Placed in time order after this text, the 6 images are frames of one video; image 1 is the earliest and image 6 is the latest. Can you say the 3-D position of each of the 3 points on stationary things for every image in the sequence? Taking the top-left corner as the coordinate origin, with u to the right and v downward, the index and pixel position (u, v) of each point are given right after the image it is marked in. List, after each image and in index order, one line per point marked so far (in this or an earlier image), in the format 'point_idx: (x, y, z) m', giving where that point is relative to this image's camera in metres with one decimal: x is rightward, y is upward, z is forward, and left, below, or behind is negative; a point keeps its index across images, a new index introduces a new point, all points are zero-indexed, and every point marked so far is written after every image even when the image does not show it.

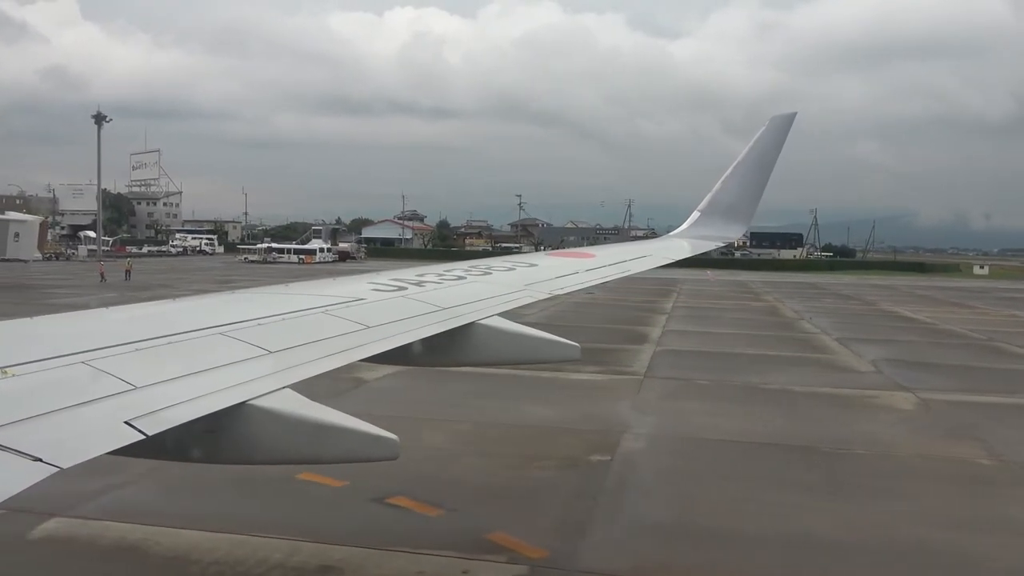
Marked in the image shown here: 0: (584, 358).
0: (+1.5, -1.5, +15.0) m
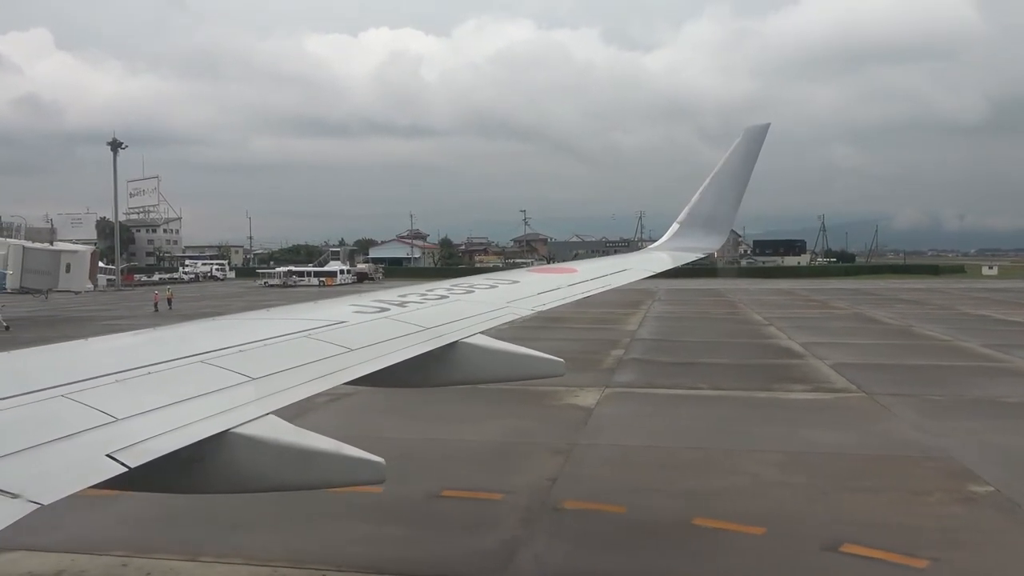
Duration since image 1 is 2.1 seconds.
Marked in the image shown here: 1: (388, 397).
0: (+5.2, -1.8, +14.4) m
1: (-2.3, -1.9, +13.0) m
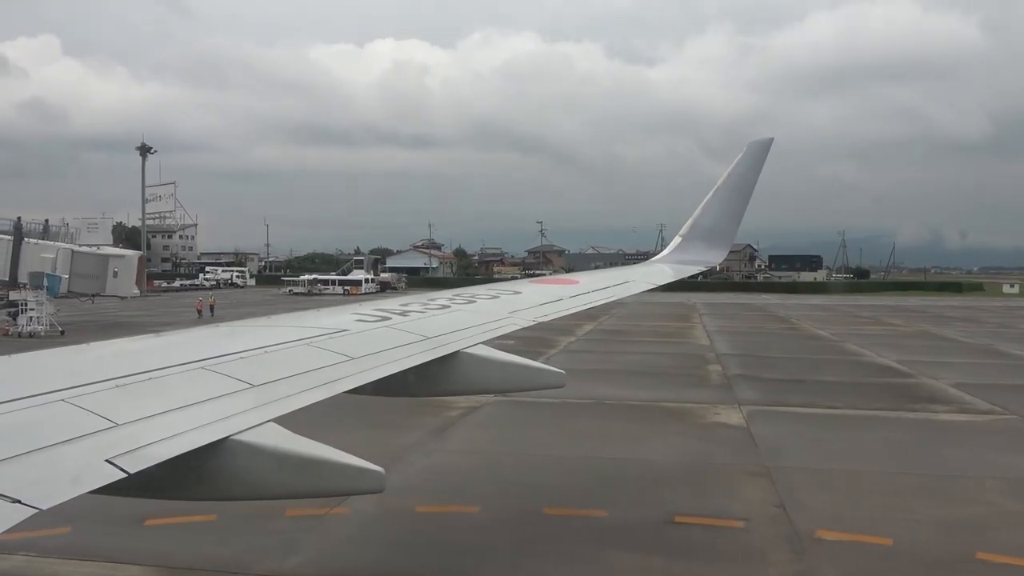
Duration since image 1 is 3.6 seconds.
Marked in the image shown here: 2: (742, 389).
0: (+7.5, -2.1, +14.0) m
1: (+0.1, -2.1, +12.6) m
2: (+4.8, -2.1, +14.8) m
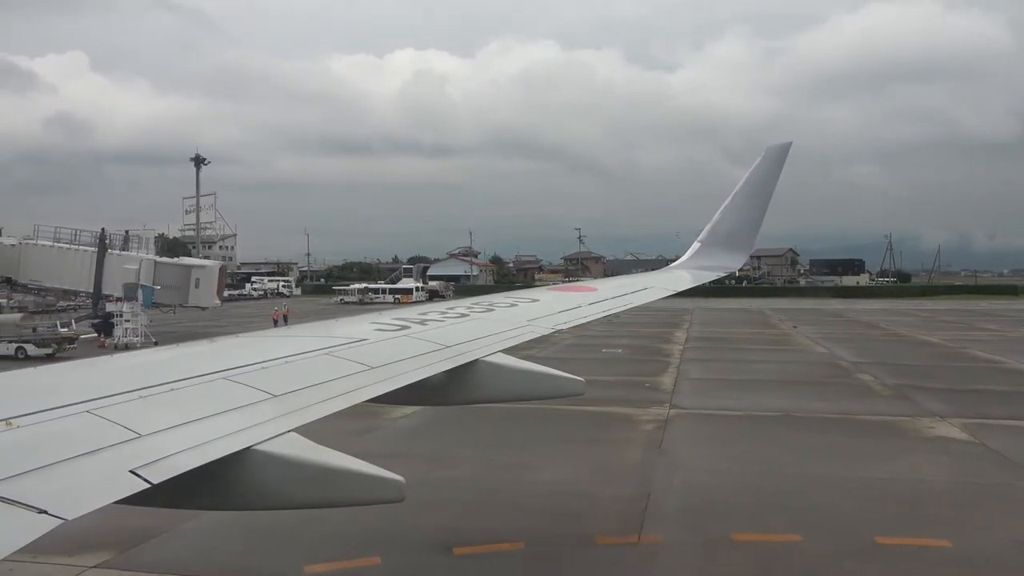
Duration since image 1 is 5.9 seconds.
0: (+10.8, -2.2, +13.2) m
1: (+3.3, -2.3, +12.0) m
2: (+8.0, -2.2, +14.1) m
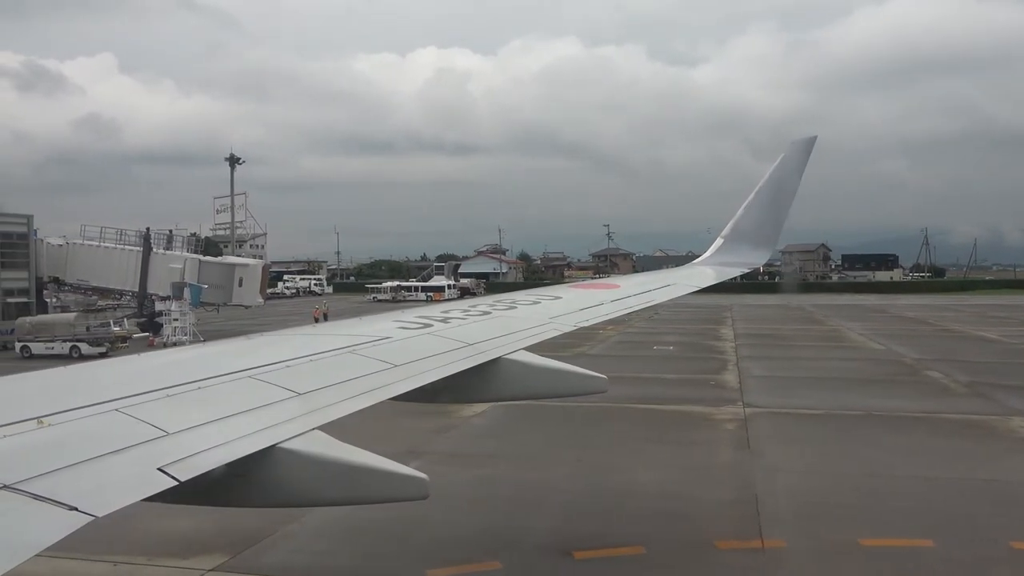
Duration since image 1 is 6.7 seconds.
0: (+12.0, -2.1, +12.6) m
1: (+4.5, -2.2, +11.7) m
2: (+9.3, -2.1, +13.6) m
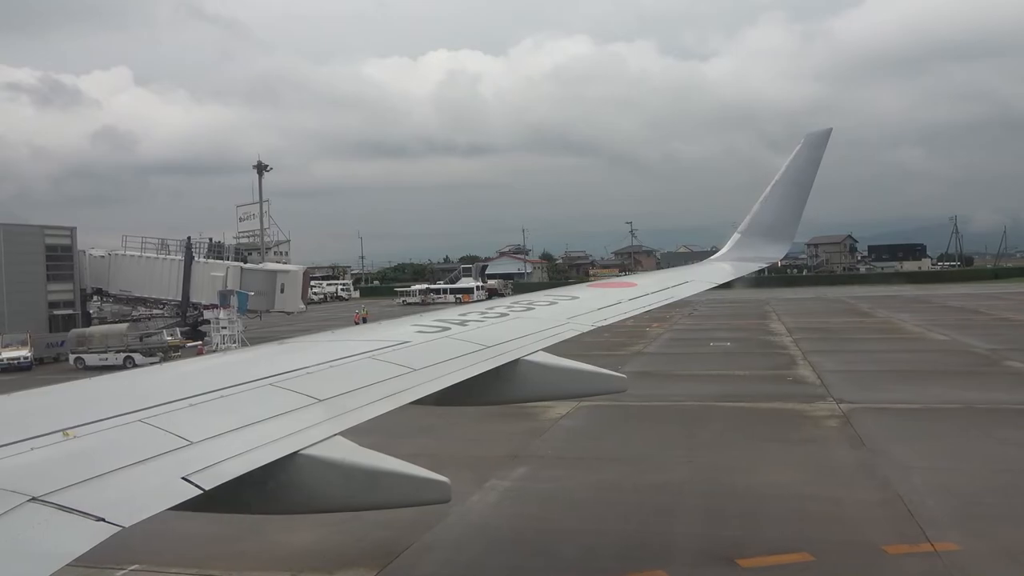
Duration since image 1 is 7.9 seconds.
0: (+13.5, -1.7, +12.1) m
1: (+6.0, -2.0, +11.3) m
2: (+10.9, -1.8, +13.1) m
